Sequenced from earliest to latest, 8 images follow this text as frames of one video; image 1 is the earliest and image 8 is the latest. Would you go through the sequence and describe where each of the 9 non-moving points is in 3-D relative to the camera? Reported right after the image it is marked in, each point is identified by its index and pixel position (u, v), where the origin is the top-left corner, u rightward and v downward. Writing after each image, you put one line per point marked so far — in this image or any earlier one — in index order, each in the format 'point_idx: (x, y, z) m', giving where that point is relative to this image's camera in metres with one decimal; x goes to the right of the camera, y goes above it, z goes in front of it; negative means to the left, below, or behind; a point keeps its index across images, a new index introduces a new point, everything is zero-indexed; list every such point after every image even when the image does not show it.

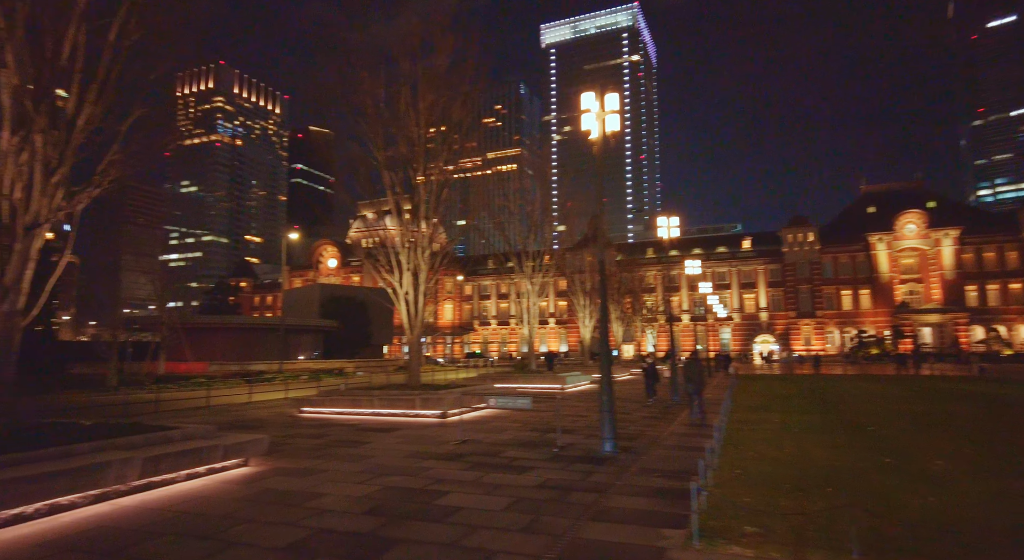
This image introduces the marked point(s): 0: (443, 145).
0: (-2.4, +4.6, +19.4) m
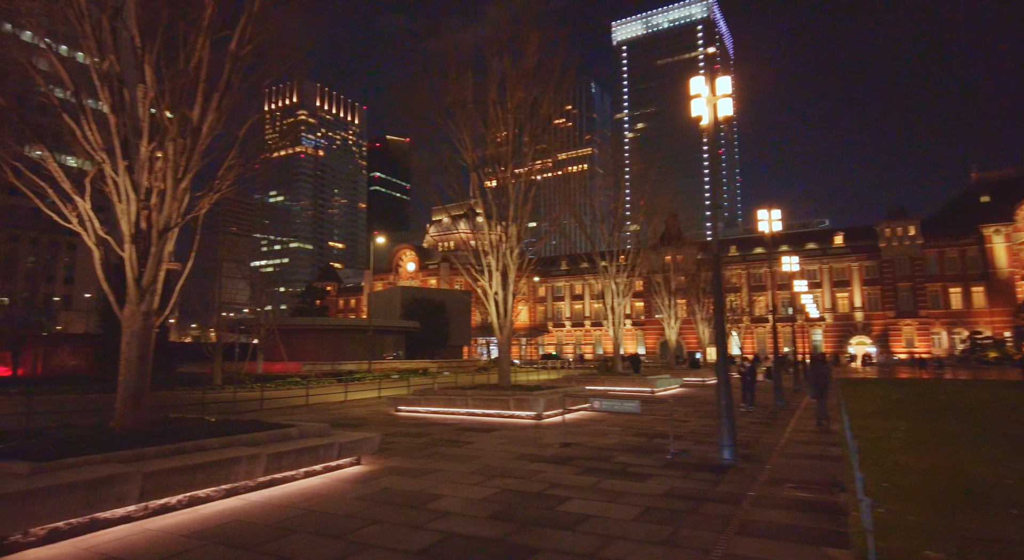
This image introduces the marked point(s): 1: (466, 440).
0: (+0.6, +4.7, +19.2) m
1: (-1.0, -3.4, +12.0) m
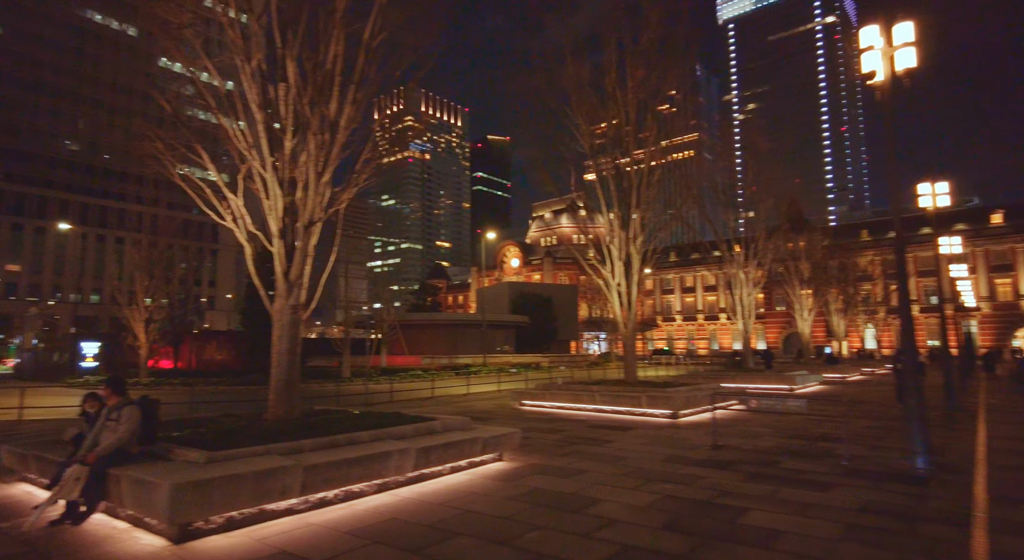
0: (+4.5, +5.0, +18.1) m
1: (+1.8, -3.2, +11.3) m
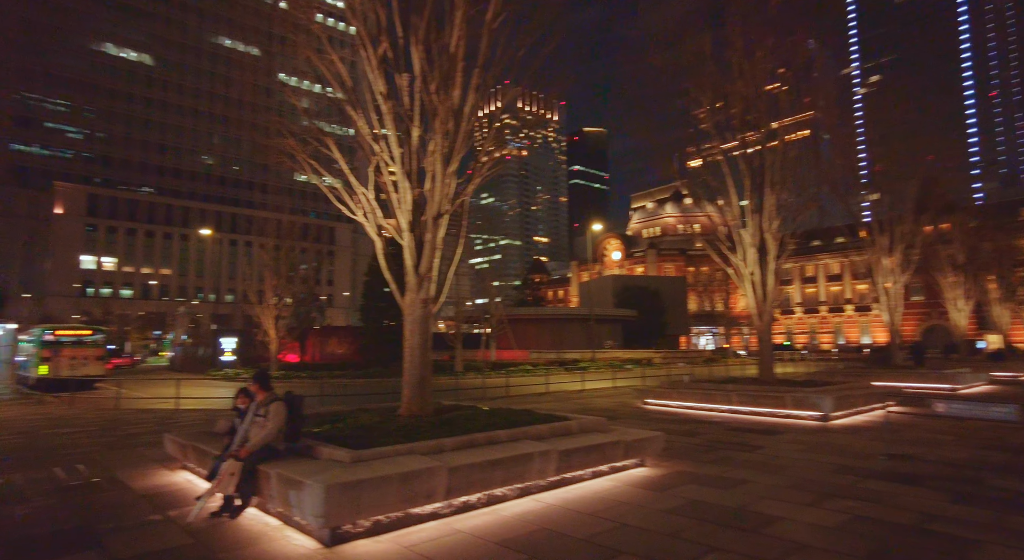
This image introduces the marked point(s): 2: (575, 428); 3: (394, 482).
0: (+8.0, +5.4, +16.3) m
1: (+4.3, -3.0, +10.1) m
2: (+0.9, -2.2, +8.2) m
3: (-1.2, -1.9, +5.4) m
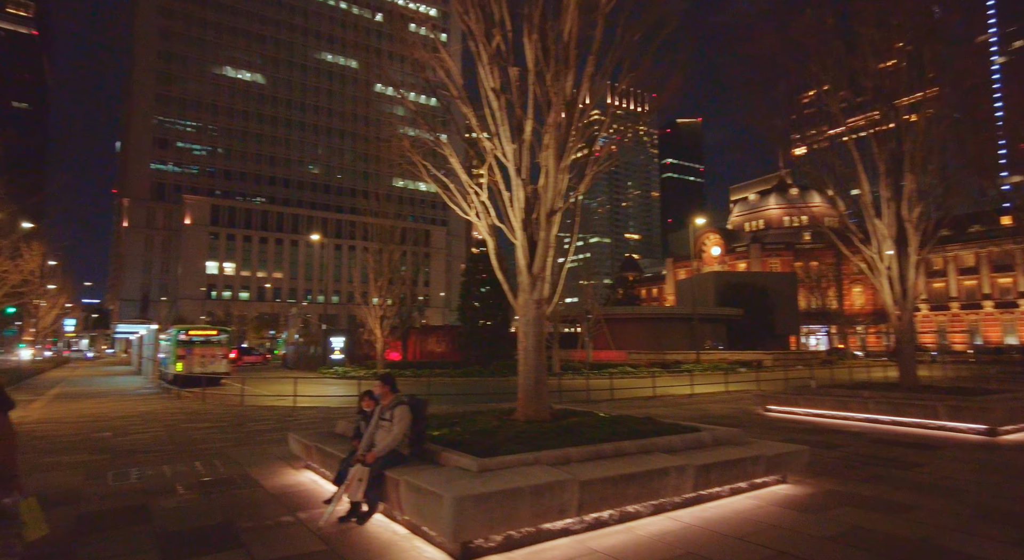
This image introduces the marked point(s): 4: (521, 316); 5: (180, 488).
0: (+10.7, +5.5, +14.3) m
1: (+6.3, -2.9, +8.8) m
2: (+2.6, -2.1, +7.5) m
3: (+0.1, -1.9, +5.0) m
4: (+0.1, -0.5, +8.2) m
5: (-3.9, -2.5, +6.6) m
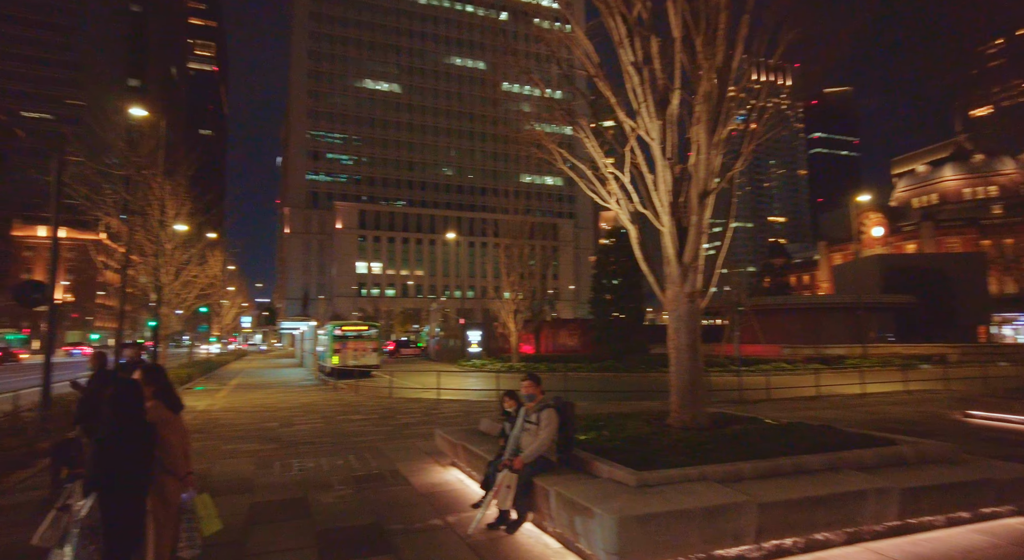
0: (+13.6, +6.0, +11.0) m
1: (+8.3, -2.5, +6.7) m
2: (+4.4, -2.0, +6.2) m
3: (+1.4, -1.8, +4.3) m
4: (+2.1, -0.4, +7.4) m
5: (-2.1, -2.5, +6.8) m
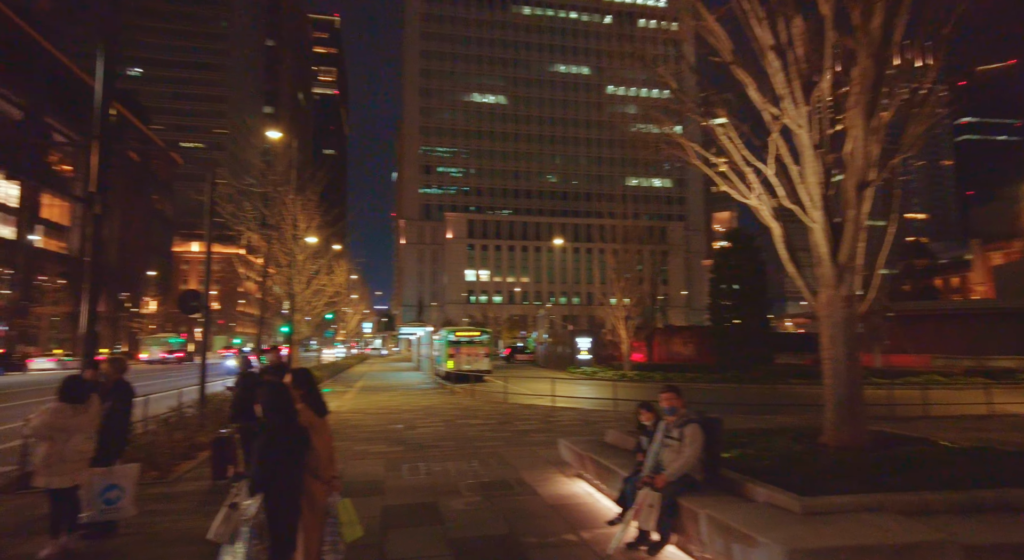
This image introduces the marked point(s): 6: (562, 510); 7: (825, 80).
0: (+15.6, +6.1, +8.1) m
1: (+9.6, -2.5, +4.7) m
2: (+5.7, -1.9, +5.0) m
3: (+2.4, -1.8, +3.7) m
4: (+3.7, -0.4, +6.6) m
5: (-0.6, -2.5, +6.7) m
6: (+0.5, -2.5, +6.0) m
7: (+3.7, +2.4, +6.5) m
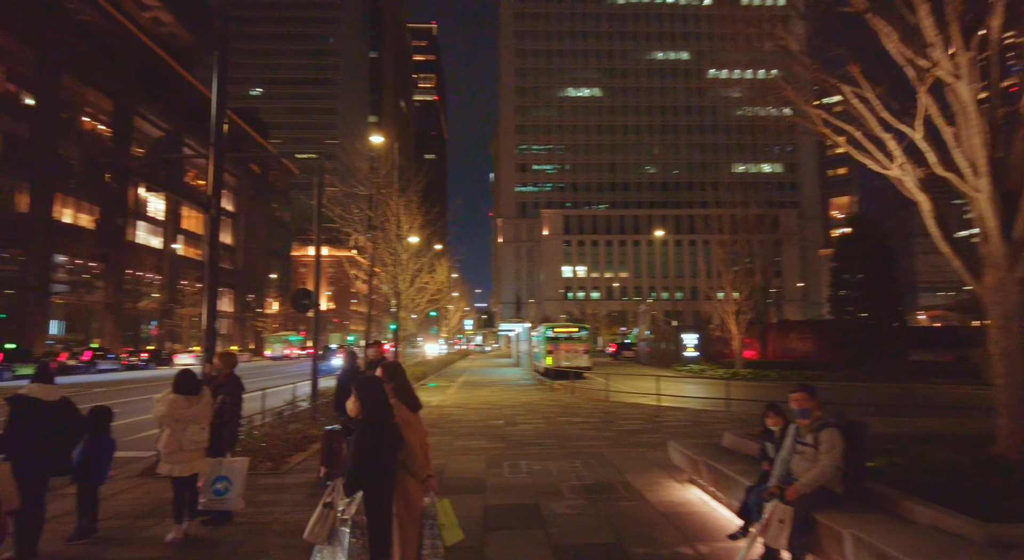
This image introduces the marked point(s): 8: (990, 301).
0: (+16.6, +6.6, +4.9) m
1: (+10.3, -2.2, +2.7) m
2: (+6.5, -1.7, +3.6) m
3: (+3.0, -1.7, +2.9) m
4: (+4.7, -0.2, +5.5) m
5: (+0.6, -2.4, +6.4) m
6: (+1.6, -2.3, +5.5) m
7: (+4.7, +2.6, +5.5) m
8: (+4.8, -0.2, +5.6) m
